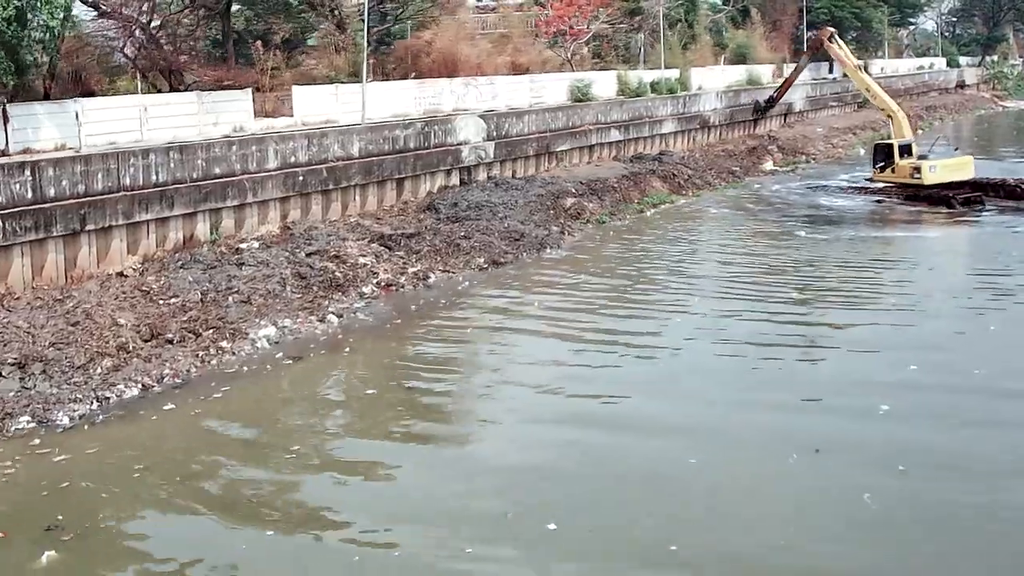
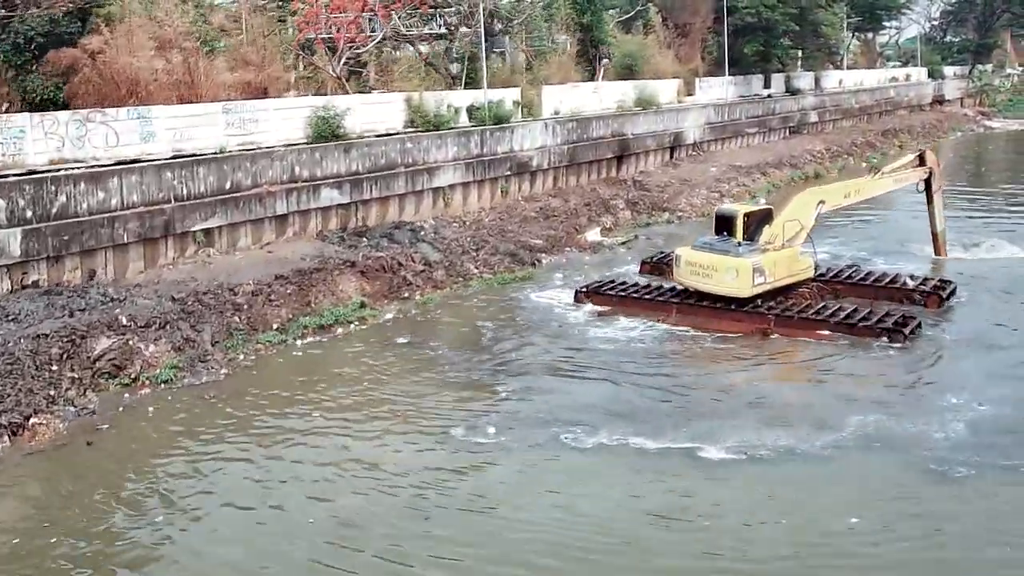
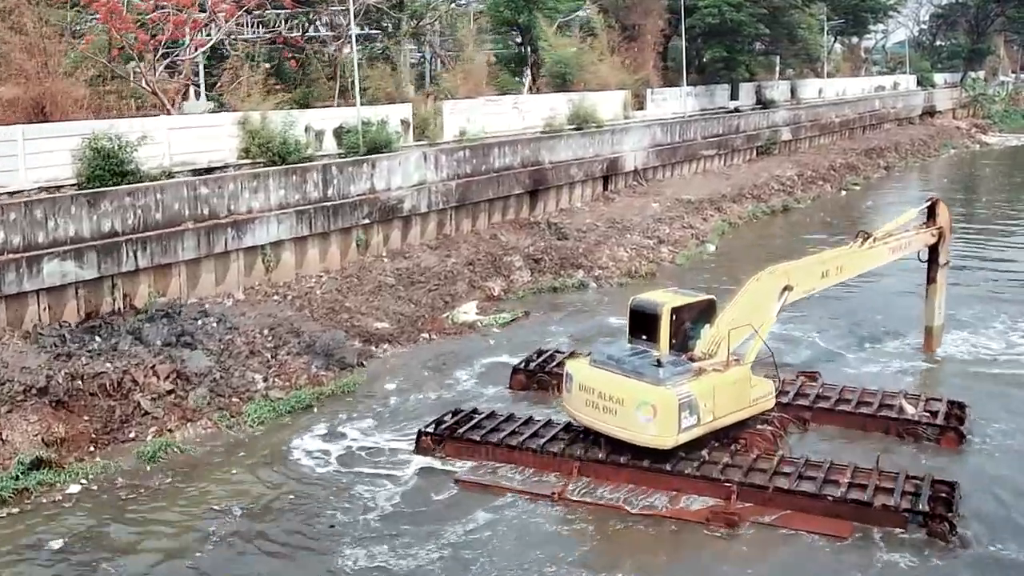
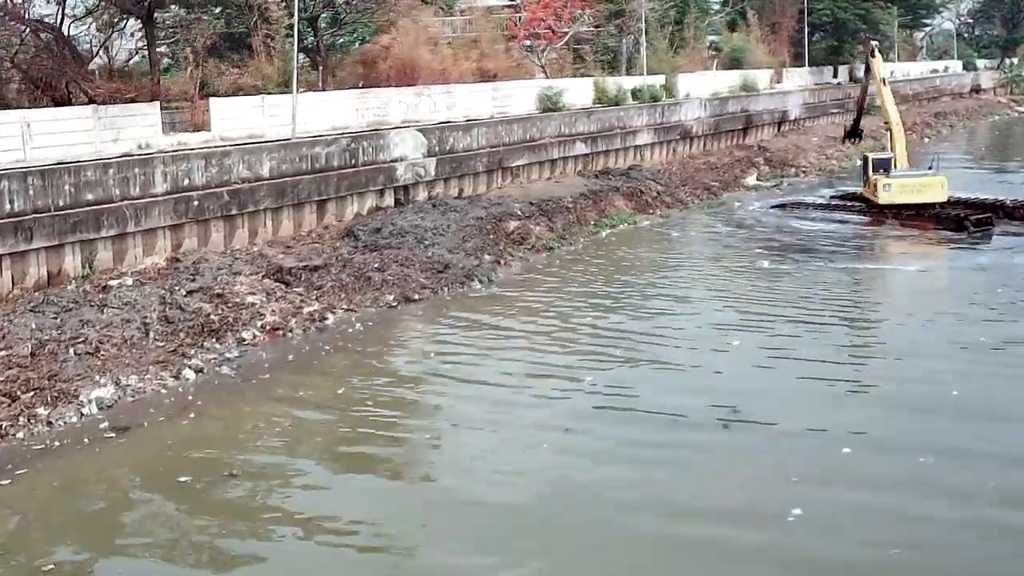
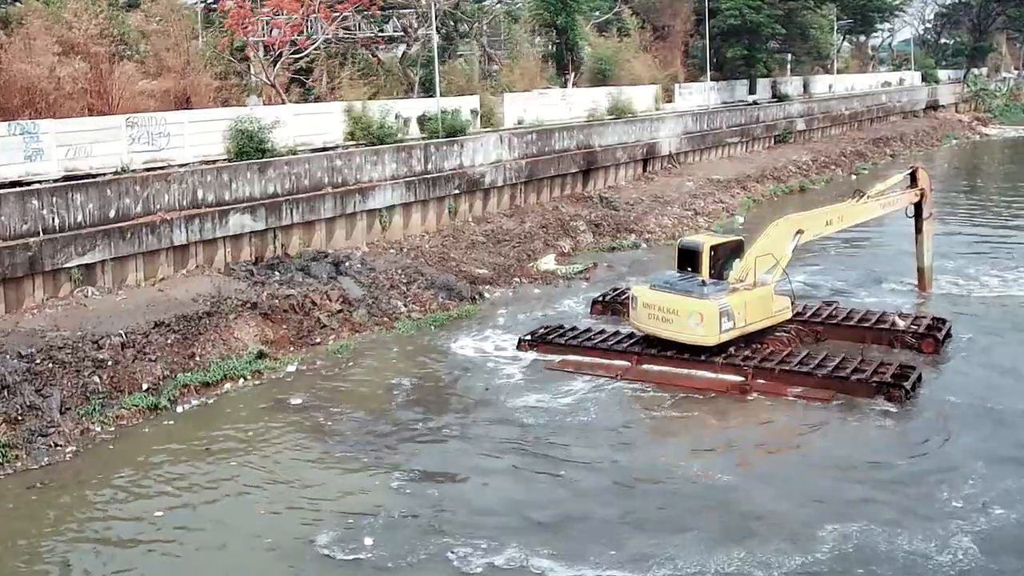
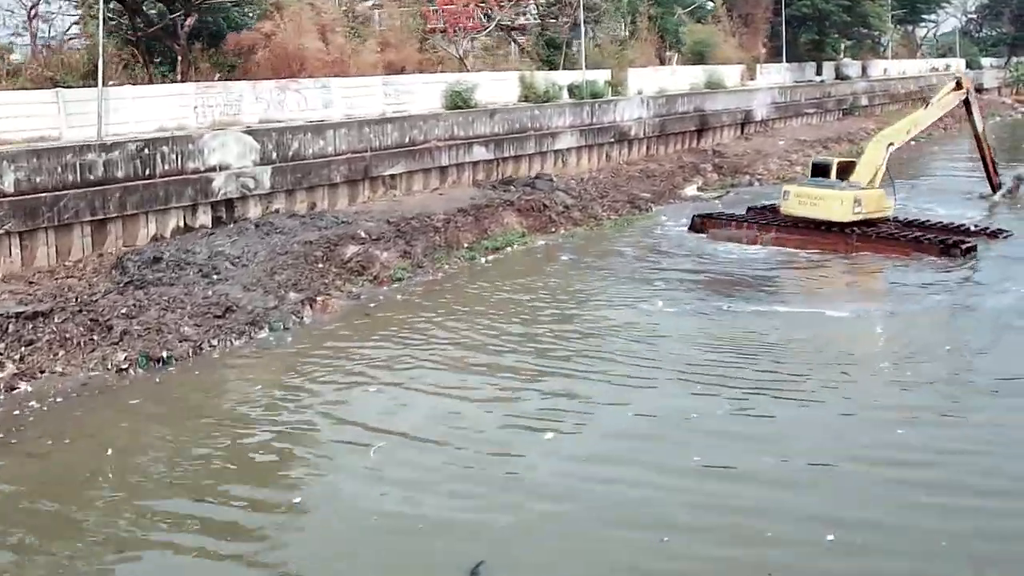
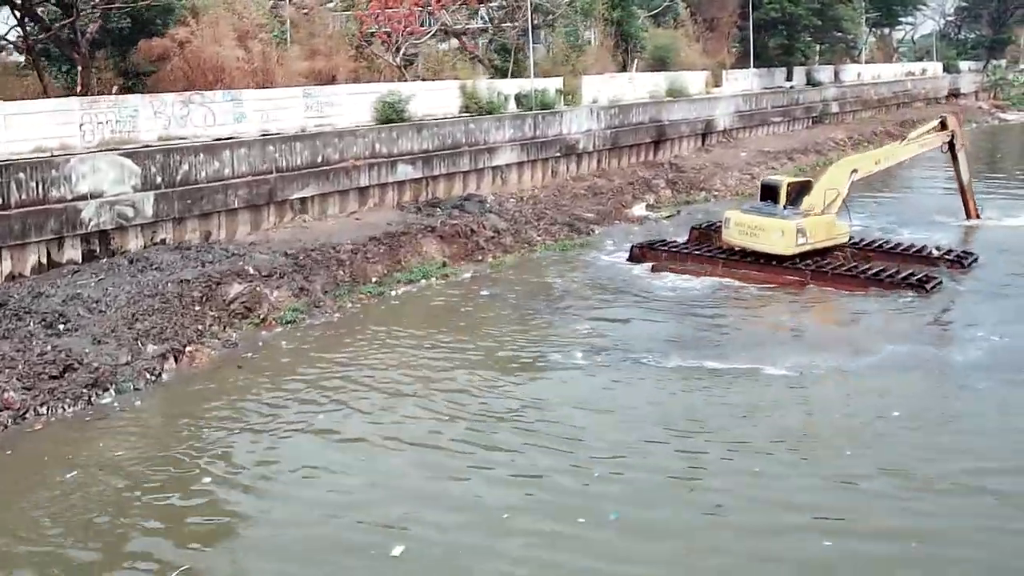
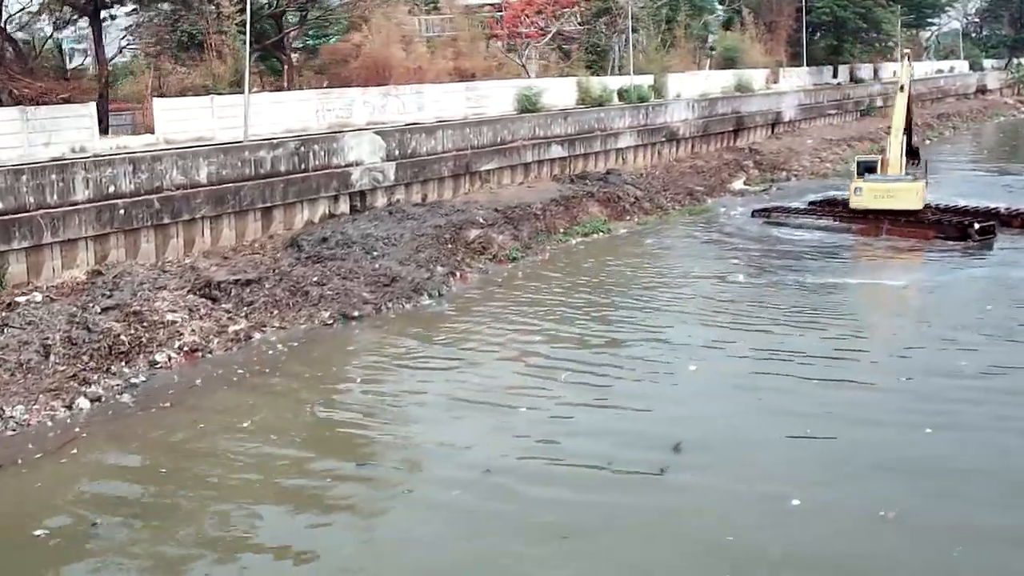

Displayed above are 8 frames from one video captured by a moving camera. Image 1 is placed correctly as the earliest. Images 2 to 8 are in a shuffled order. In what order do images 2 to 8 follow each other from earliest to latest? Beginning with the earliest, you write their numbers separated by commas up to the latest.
4, 8, 6, 7, 2, 5, 3
